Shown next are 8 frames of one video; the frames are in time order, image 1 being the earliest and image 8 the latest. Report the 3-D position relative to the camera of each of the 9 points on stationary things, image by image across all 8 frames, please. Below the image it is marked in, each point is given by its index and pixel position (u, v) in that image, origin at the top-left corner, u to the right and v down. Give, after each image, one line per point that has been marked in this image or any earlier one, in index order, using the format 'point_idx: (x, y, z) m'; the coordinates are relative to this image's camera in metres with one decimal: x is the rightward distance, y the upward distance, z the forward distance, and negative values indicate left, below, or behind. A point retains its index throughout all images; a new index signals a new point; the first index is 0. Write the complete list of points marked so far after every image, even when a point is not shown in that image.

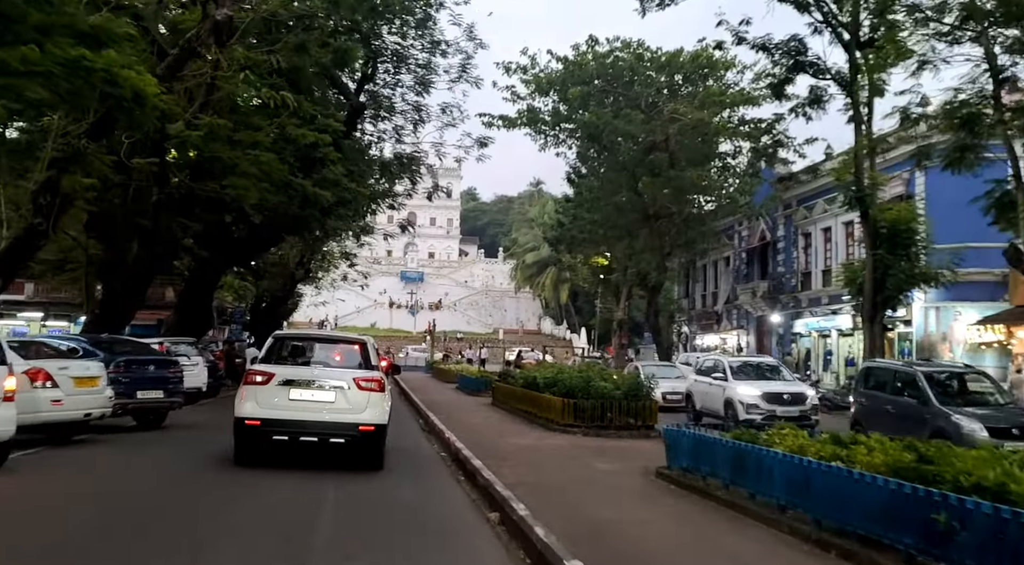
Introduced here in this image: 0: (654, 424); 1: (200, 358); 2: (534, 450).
0: (+2.1, -2.1, +11.6) m
1: (-6.9, -1.7, +17.3) m
2: (+0.3, -2.1, +9.9) m
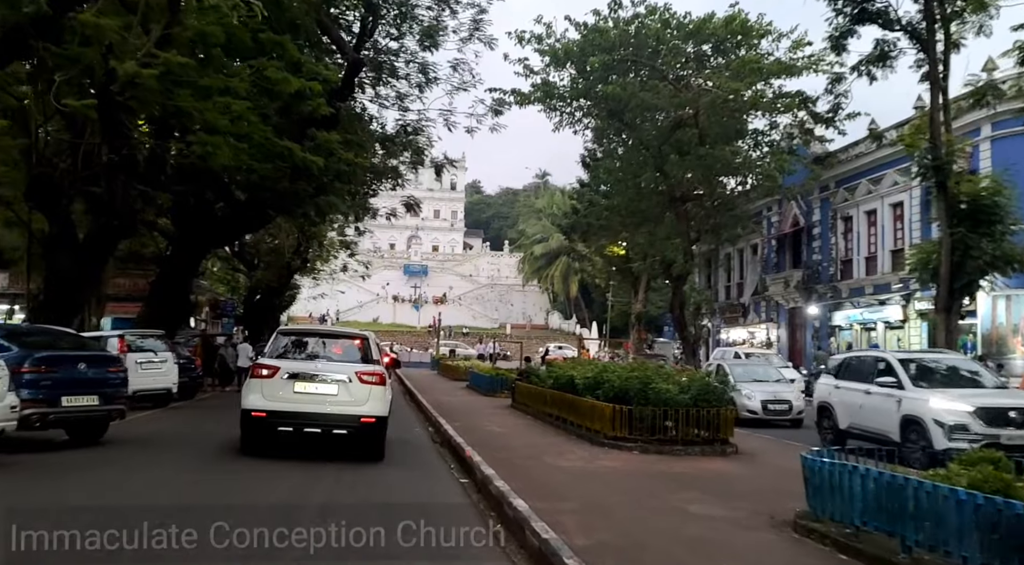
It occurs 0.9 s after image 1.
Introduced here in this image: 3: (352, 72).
0: (+2.5, -1.8, +9.1) m
1: (-6.5, -1.4, +14.9) m
2: (+0.7, -1.9, +7.4) m
3: (-3.5, +4.7, +17.5) m
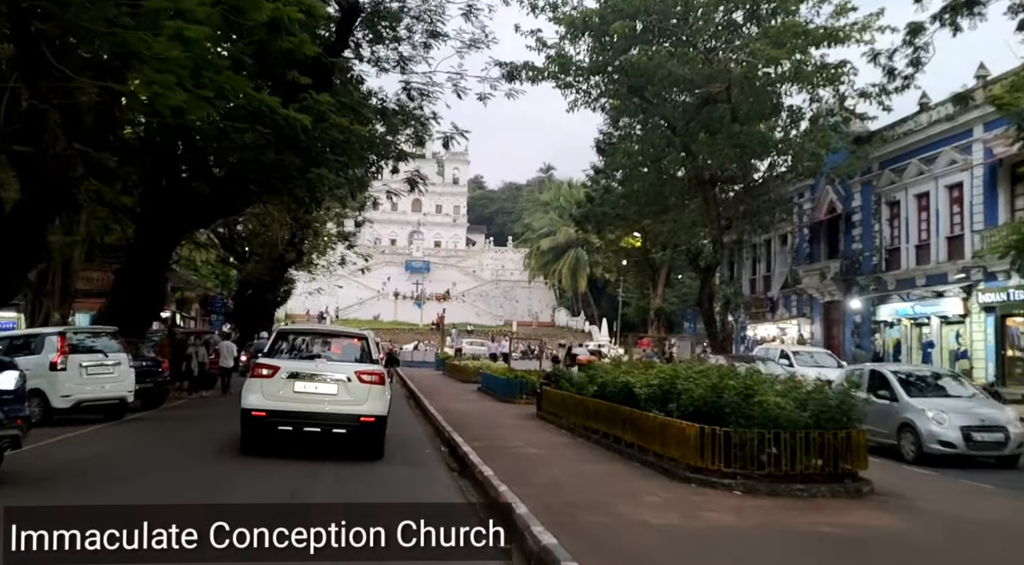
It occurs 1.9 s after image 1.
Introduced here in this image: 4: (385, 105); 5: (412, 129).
0: (+2.9, -1.6, +6.6) m
1: (-6.1, -1.2, +12.4) m
2: (+1.1, -1.6, +4.9) m
3: (-3.1, +5.0, +14.9) m
4: (-3.0, +4.2, +18.6) m
5: (-2.4, +3.8, +19.5) m
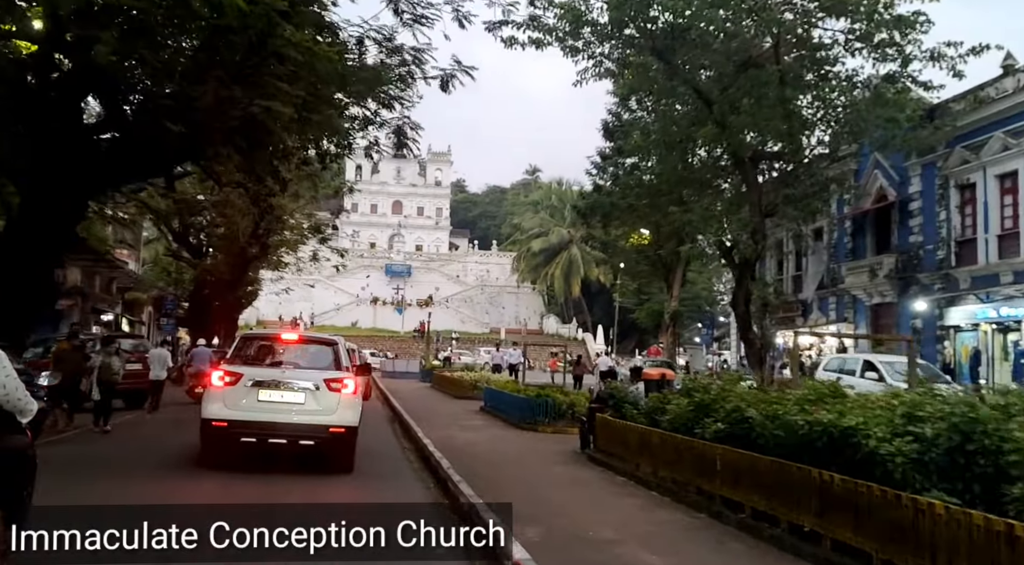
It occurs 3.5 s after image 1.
0: (+3.5, -1.3, +2.4) m
1: (-5.6, -0.9, +7.9) m
2: (+1.8, -1.3, +0.7) m
3: (-2.7, +5.2, +10.7) m
4: (-2.7, +4.4, +14.3) m
5: (-2.2, +4.0, +15.2) m
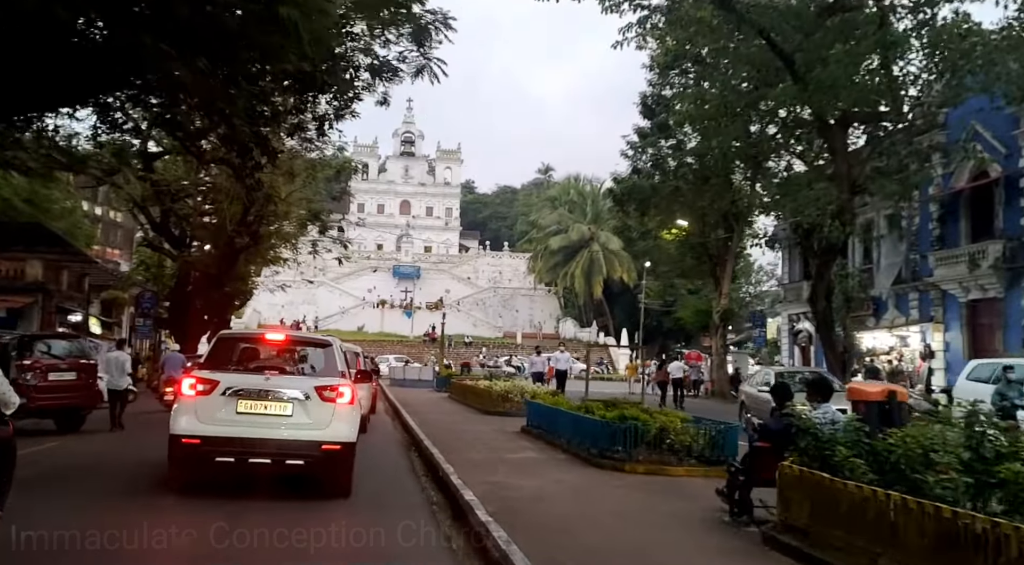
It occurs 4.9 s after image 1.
0: (+4.2, -0.9, -1.5) m
1: (-4.9, -0.5, +4.2) m
2: (+2.4, -0.9, -3.1) m
3: (-2.0, +5.5, +6.9) m
4: (-1.9, +4.7, +10.5) m
5: (-1.4, +4.3, +11.4) m
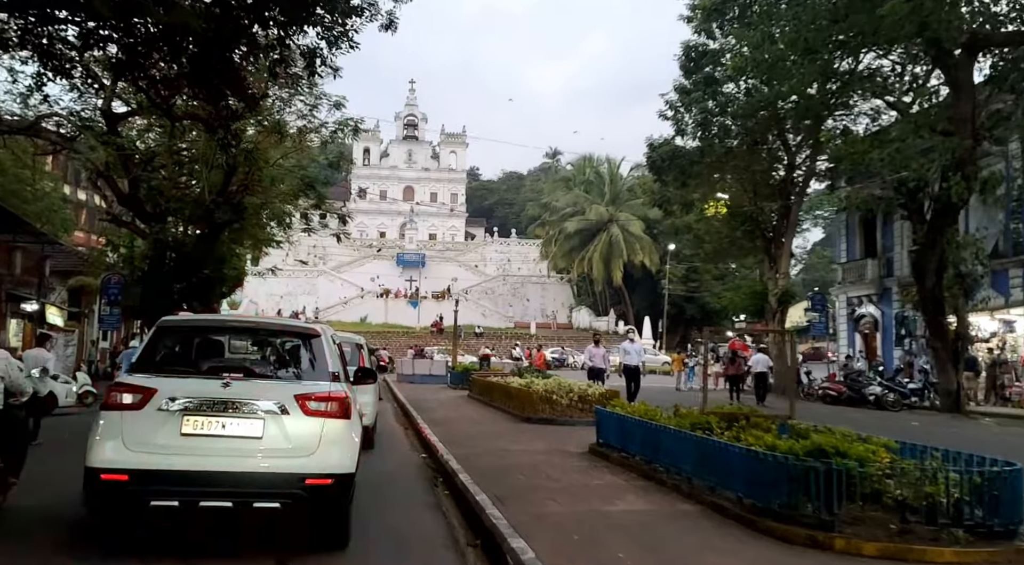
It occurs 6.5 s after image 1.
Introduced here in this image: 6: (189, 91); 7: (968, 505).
0: (+4.9, -0.6, -5.1) m
1: (-4.2, -0.3, +0.6) m
2: (+3.1, -0.6, -6.8) m
3: (-1.3, +5.9, +3.2) m
4: (-1.2, +5.1, +6.8) m
5: (-0.7, +4.7, +7.7) m
6: (-6.4, +3.8, +15.5) m
7: (+2.8, -1.4, +5.0) m
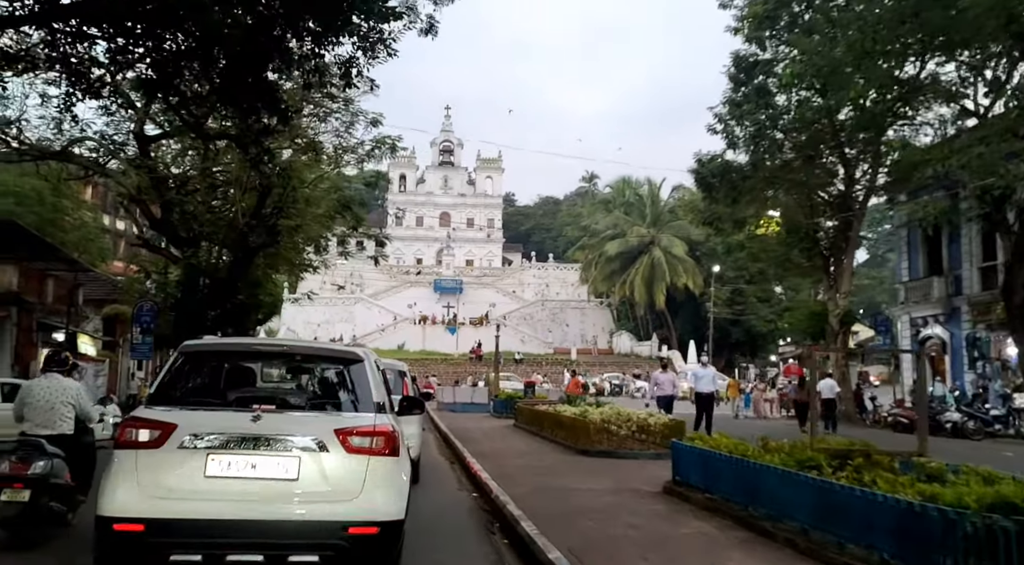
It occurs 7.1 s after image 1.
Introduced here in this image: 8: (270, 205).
0: (+4.9, -0.2, -6.3) m
1: (-3.9, -0.2, -0.3) m
2: (+3.0, -0.2, -7.9) m
3: (-1.0, +5.9, +2.5) m
4: (-0.8, +5.0, +6.1) m
5: (-0.2, +4.6, +6.9) m
6: (-5.5, +3.3, +14.9) m
7: (+3.3, -1.4, +3.8) m
8: (-6.0, +1.9, +19.4) m
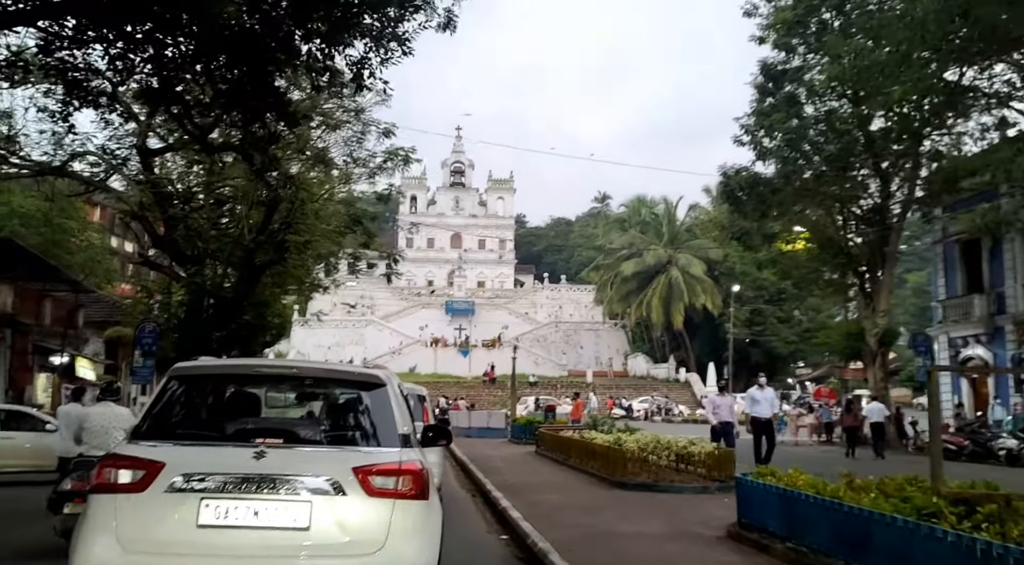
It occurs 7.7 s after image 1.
0: (+5.1, +0.1, -7.5) m
1: (-3.6, -0.1, -1.3) m
2: (+3.2, +0.1, -9.0) m
3: (-0.8, +5.9, +1.6) m
4: (-0.4, +4.9, +5.1) m
5: (+0.2, +4.5, +6.0) m
6: (-5.1, +3.0, +14.0) m
7: (+3.6, -1.4, +2.6) m
8: (-5.5, +1.5, +18.5) m
